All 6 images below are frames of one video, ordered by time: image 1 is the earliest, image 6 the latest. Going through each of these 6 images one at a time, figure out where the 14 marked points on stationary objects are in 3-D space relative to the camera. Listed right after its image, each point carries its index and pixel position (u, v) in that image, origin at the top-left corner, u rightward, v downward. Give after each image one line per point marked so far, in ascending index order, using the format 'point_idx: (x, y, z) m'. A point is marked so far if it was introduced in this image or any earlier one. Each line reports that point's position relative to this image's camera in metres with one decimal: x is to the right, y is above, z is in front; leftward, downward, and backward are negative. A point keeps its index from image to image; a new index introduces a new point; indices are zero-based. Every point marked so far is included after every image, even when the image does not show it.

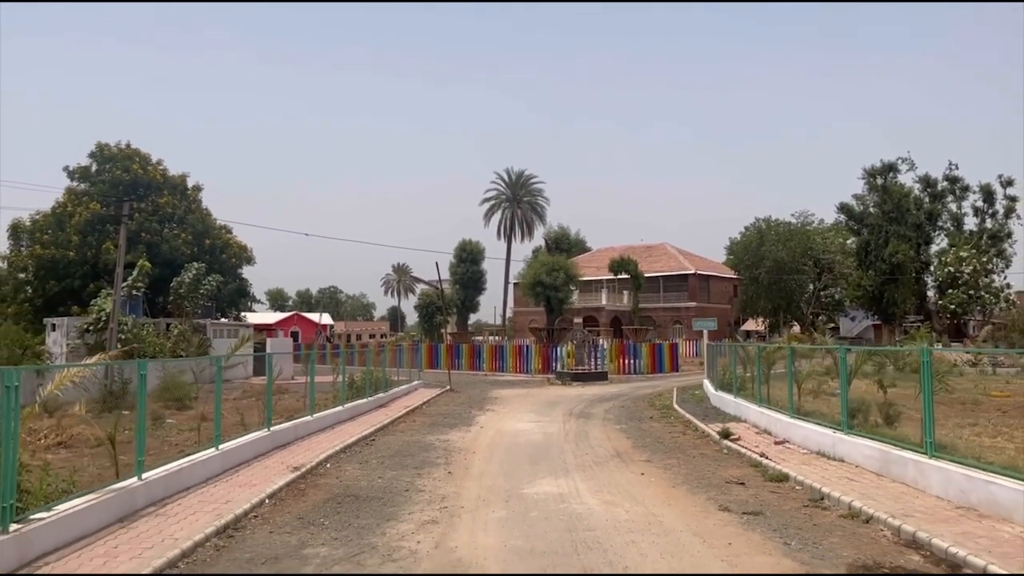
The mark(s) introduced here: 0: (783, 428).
0: (+5.8, -3.0, +17.2) m
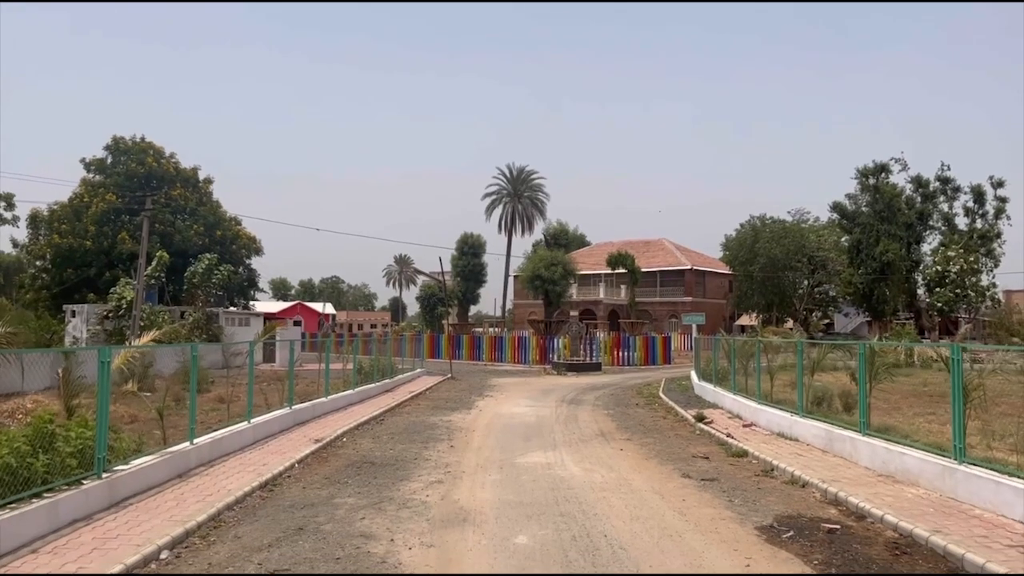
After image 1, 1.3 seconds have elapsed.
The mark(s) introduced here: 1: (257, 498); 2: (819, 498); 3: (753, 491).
0: (+5.7, -3.0, +18.9) m
1: (-3.2, -2.6, +9.6) m
2: (+3.9, -2.7, +9.9) m
3: (+3.2, -2.7, +10.3) m
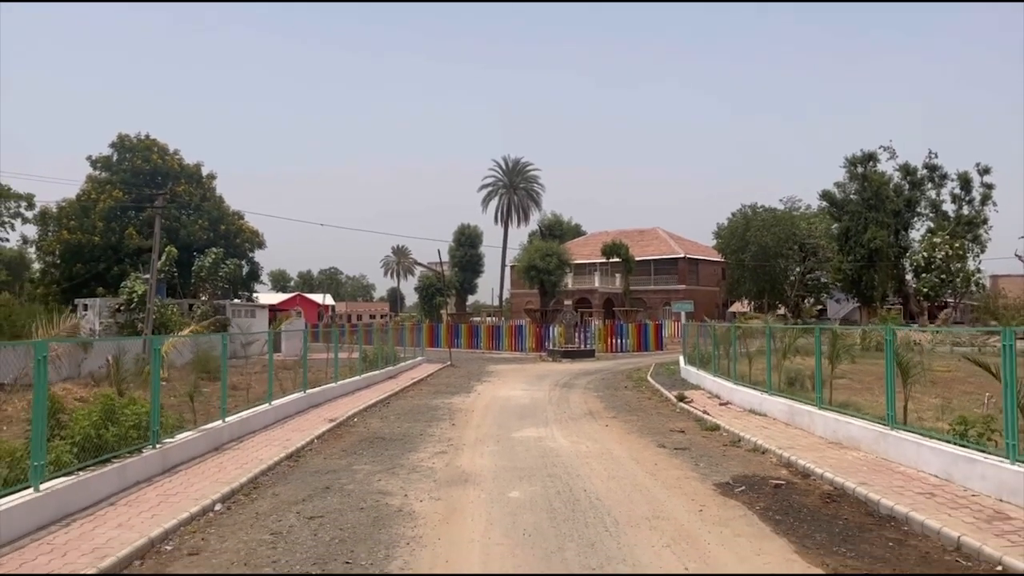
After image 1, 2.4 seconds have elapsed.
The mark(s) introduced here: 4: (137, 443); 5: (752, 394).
0: (+5.6, -2.7, +20.4) m
1: (-3.2, -2.5, +11.1) m
2: (+3.8, -2.5, +11.4) m
3: (+3.1, -2.5, +11.8) m
4: (-4.7, -2.0, +9.8) m
5: (+5.5, -2.4, +18.0) m
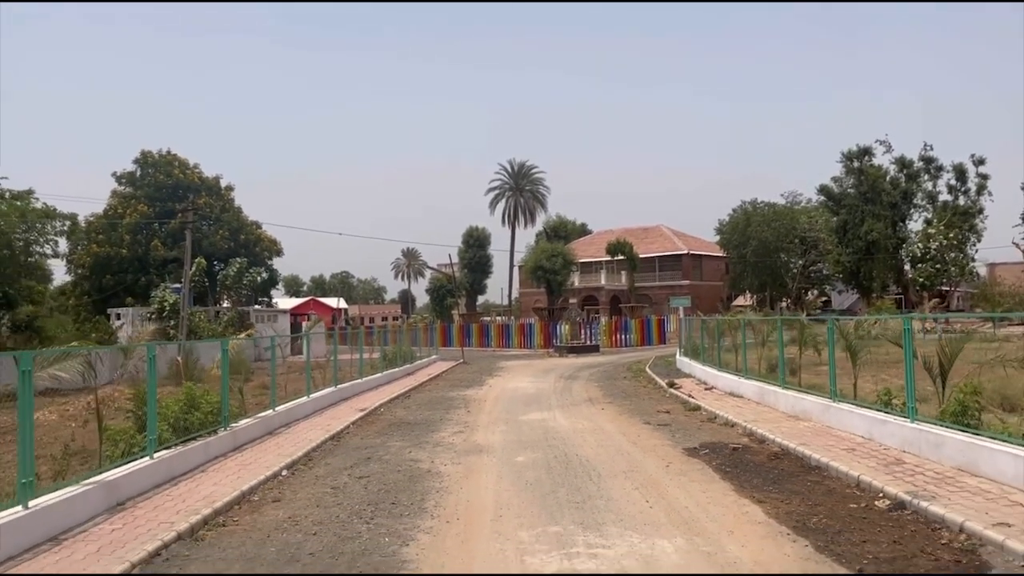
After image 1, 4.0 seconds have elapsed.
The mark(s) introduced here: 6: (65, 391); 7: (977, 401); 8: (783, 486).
0: (+5.9, -2.6, +22.5) m
1: (-3.1, -2.7, +13.3) m
2: (+3.9, -2.5, +13.5) m
3: (+3.2, -2.5, +13.9) m
4: (-4.7, -2.1, +12.0) m
5: (+5.7, -2.3, +20.1) m
6: (-5.0, -1.1, +8.9) m
7: (+5.9, -1.4, +9.8) m
8: (+3.2, -2.3, +9.2) m
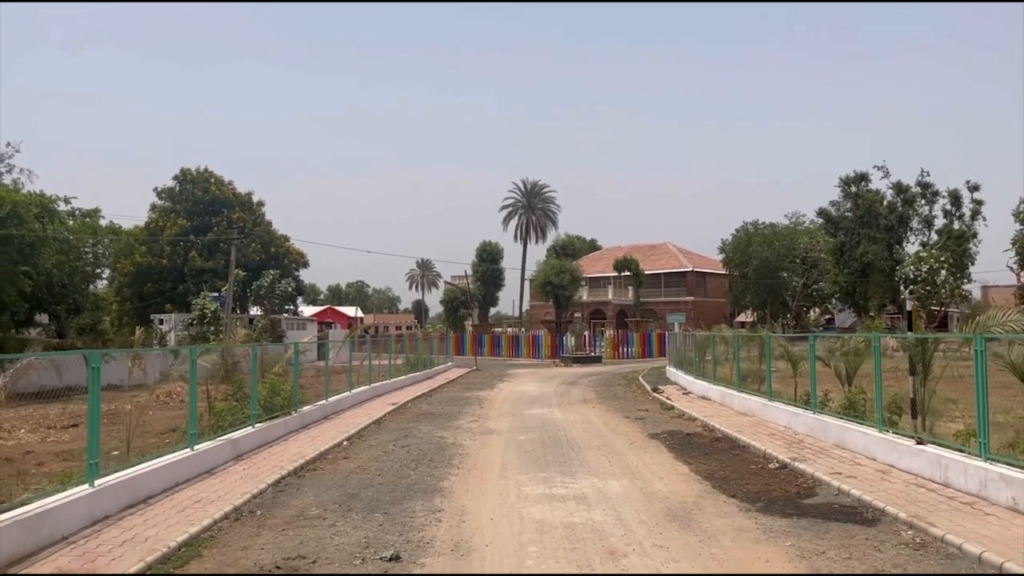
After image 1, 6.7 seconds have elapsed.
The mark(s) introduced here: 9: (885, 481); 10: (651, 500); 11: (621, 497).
0: (+6.1, -3.2, +25.9) m
1: (-3.0, -3.0, +16.9) m
2: (+4.0, -3.0, +17.0) m
3: (+3.3, -3.0, +17.4) m
4: (-4.6, -2.4, +15.6) m
5: (+5.9, -3.0, +23.5) m
6: (-5.0, -1.4, +12.5) m
7: (+6.0, -1.9, +13.3) m
8: (+3.3, -2.7, +12.7) m
9: (+4.7, -2.4, +9.7) m
10: (+1.7, -2.6, +9.5) m
11: (+1.4, -2.6, +9.7) m
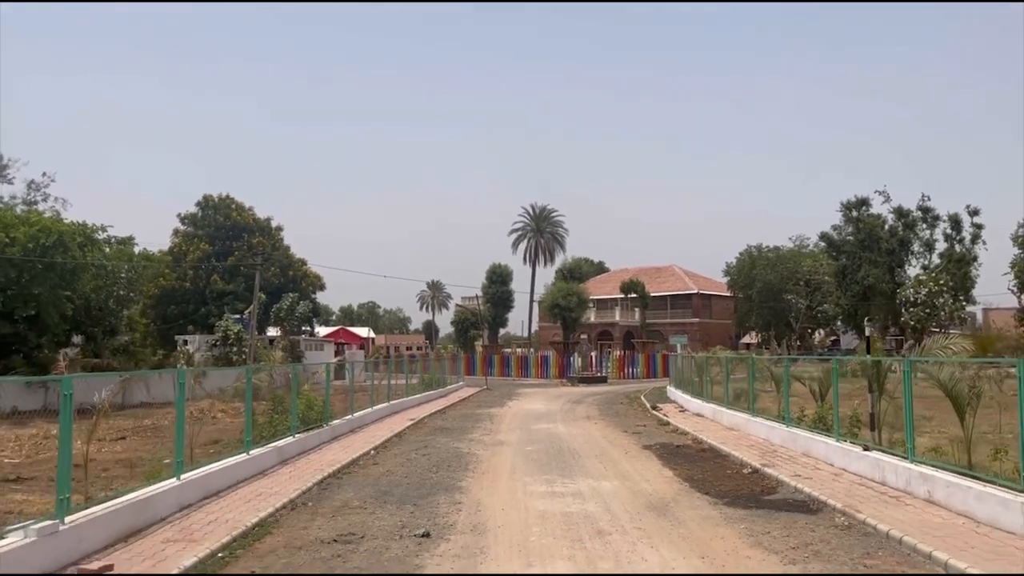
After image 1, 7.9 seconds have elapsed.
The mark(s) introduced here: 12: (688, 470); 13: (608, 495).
0: (+6.4, -4.1, +27.6) m
1: (-2.8, -3.7, +18.7) m
2: (+4.2, -3.6, +18.7) m
3: (+3.5, -3.7, +19.2) m
4: (-4.4, -3.0, +17.5) m
5: (+6.2, -3.8, +25.3) m
6: (-4.8, -1.9, +14.4) m
7: (+6.1, -2.4, +15.0) m
8: (+3.4, -3.3, +14.5) m
9: (+4.8, -2.9, +11.5) m
10: (+1.8, -3.0, +11.3) m
11: (+1.5, -3.0, +11.5) m
12: (+3.1, -3.2, +13.6) m
13: (+1.4, -3.0, +11.2) m
